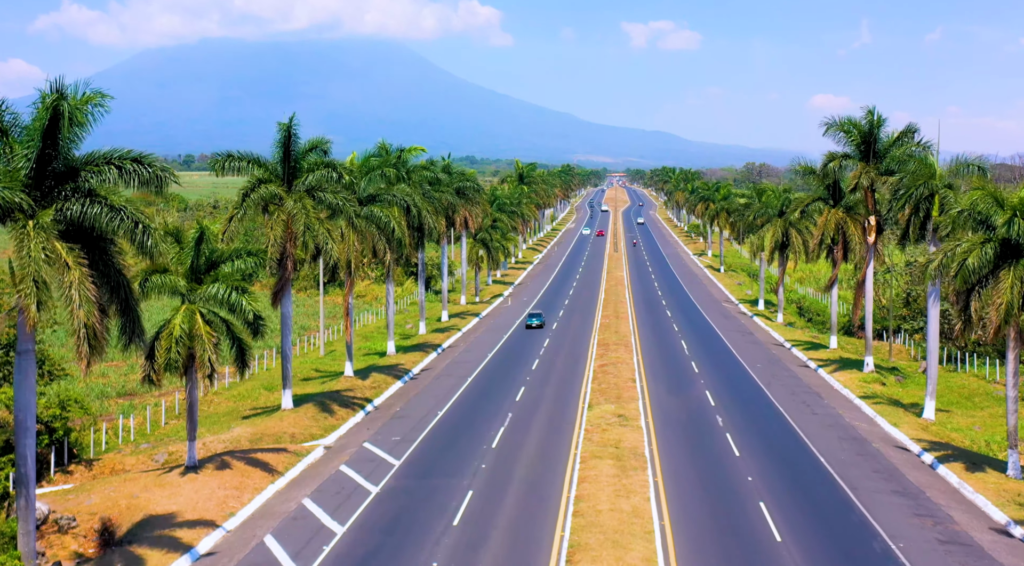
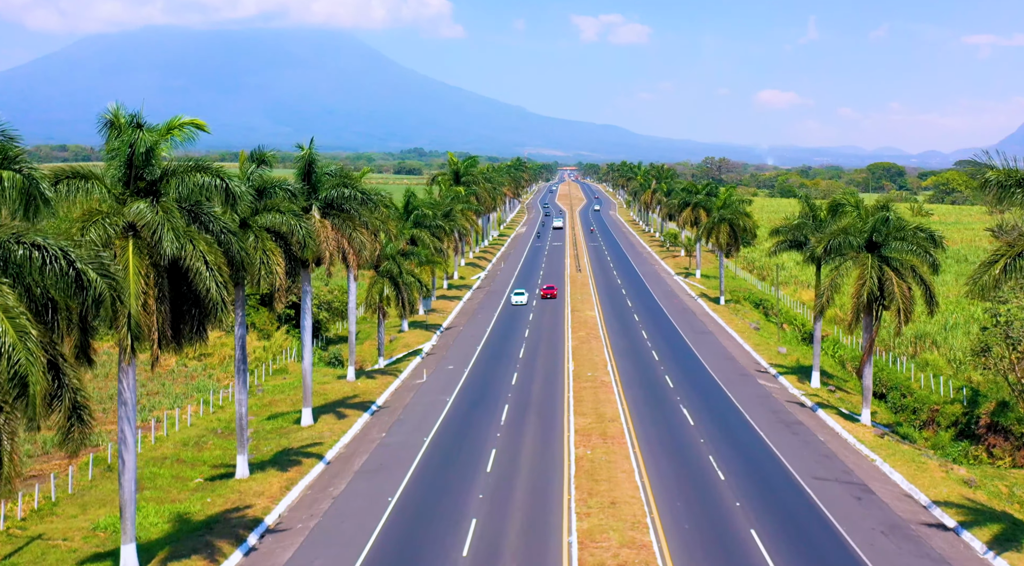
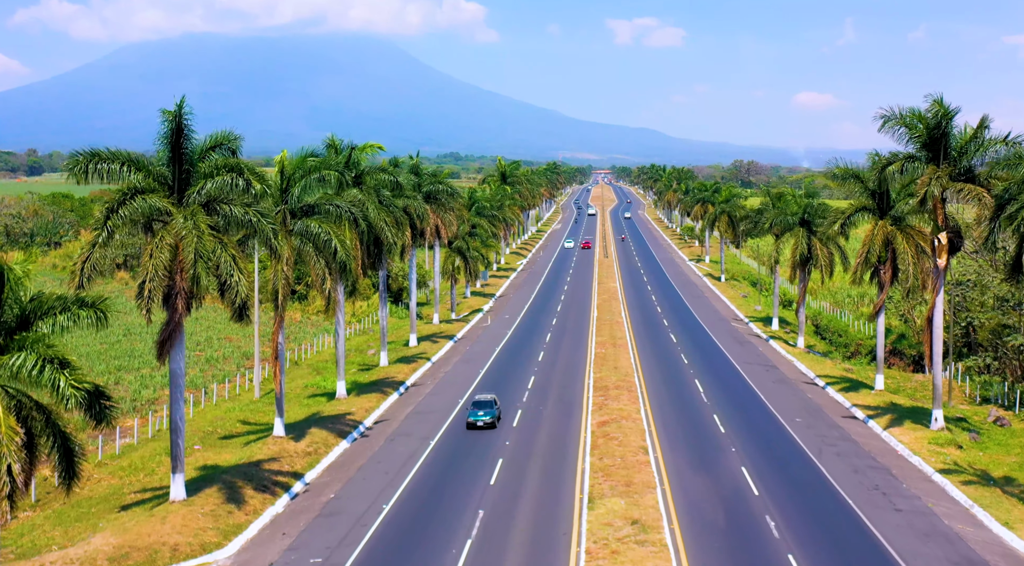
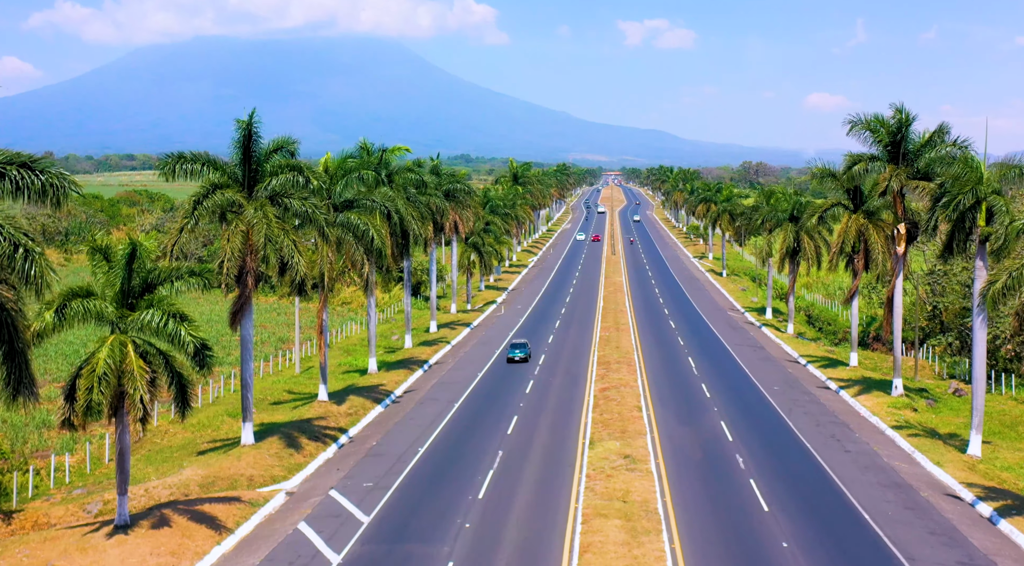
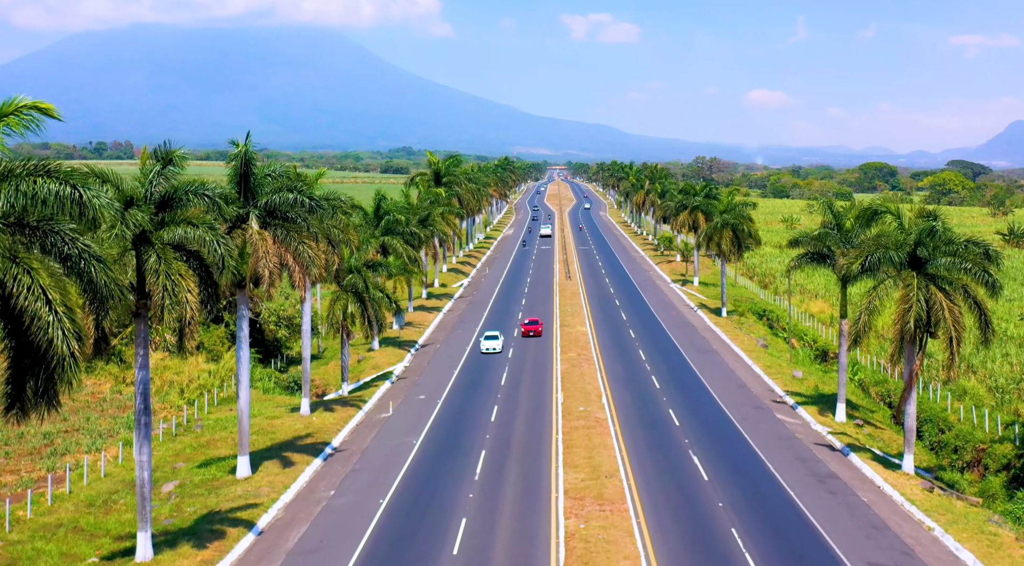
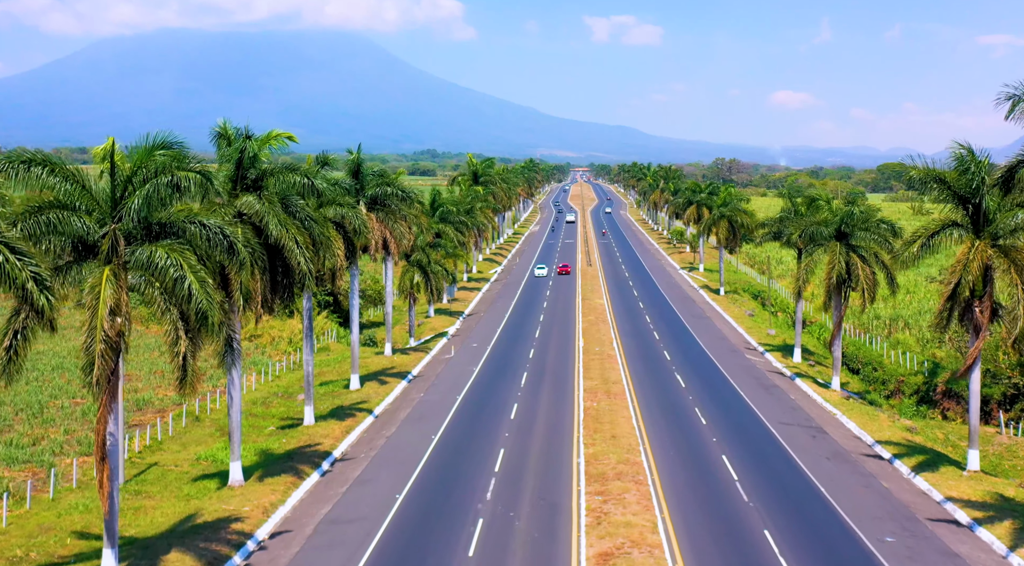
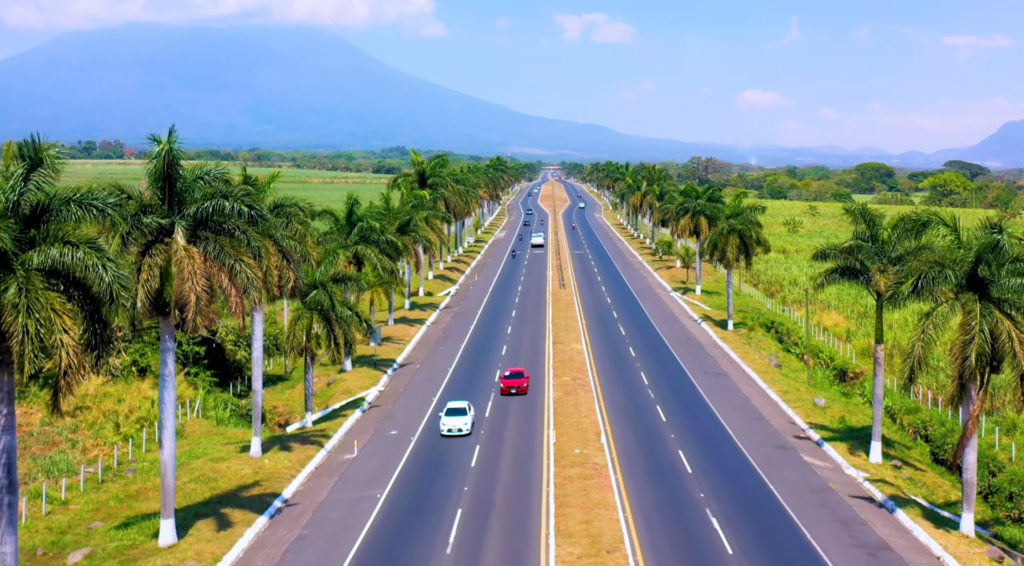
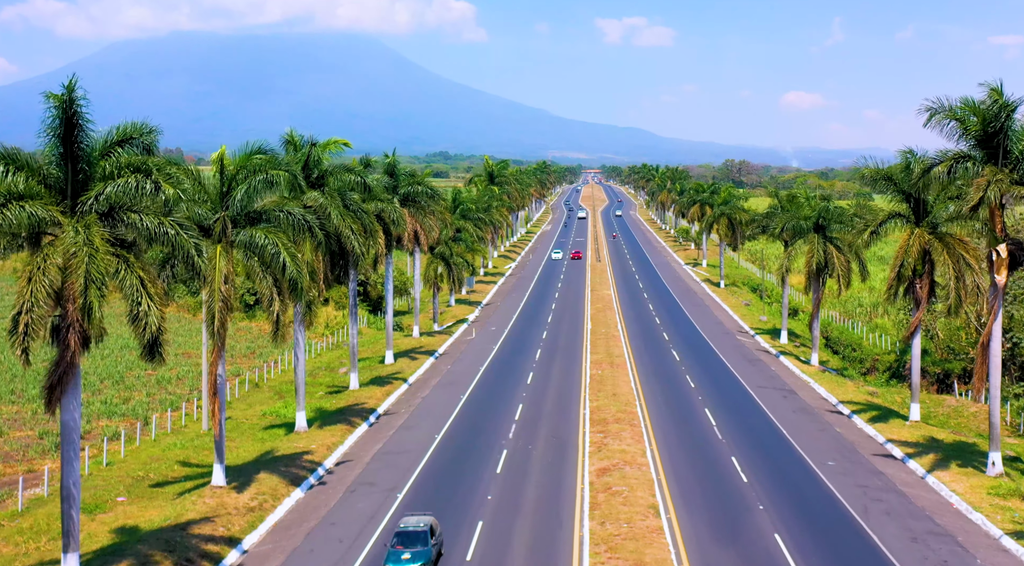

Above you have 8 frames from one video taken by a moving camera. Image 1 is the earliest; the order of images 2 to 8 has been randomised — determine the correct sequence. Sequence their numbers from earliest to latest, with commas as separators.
4, 3, 8, 6, 2, 5, 7
